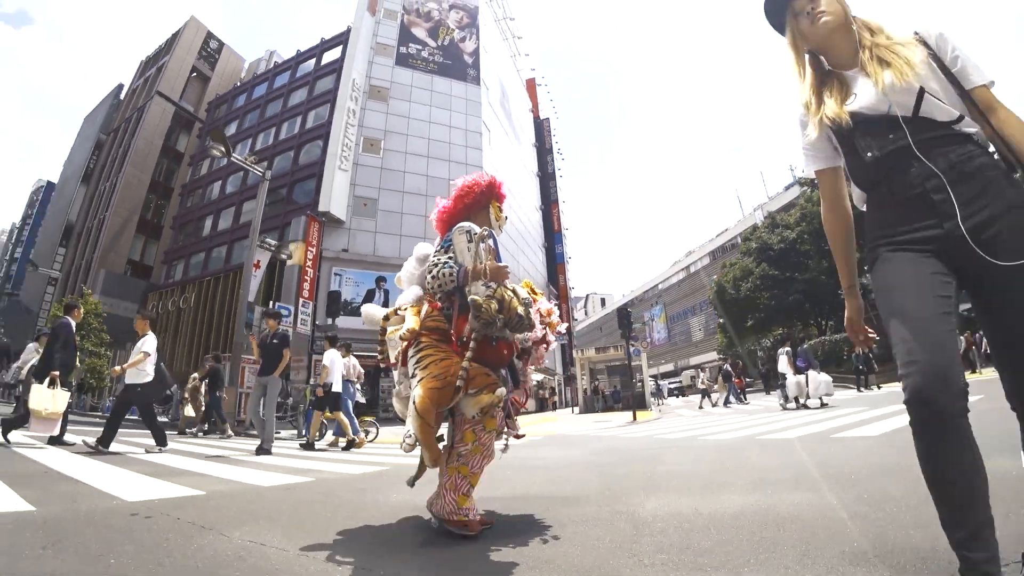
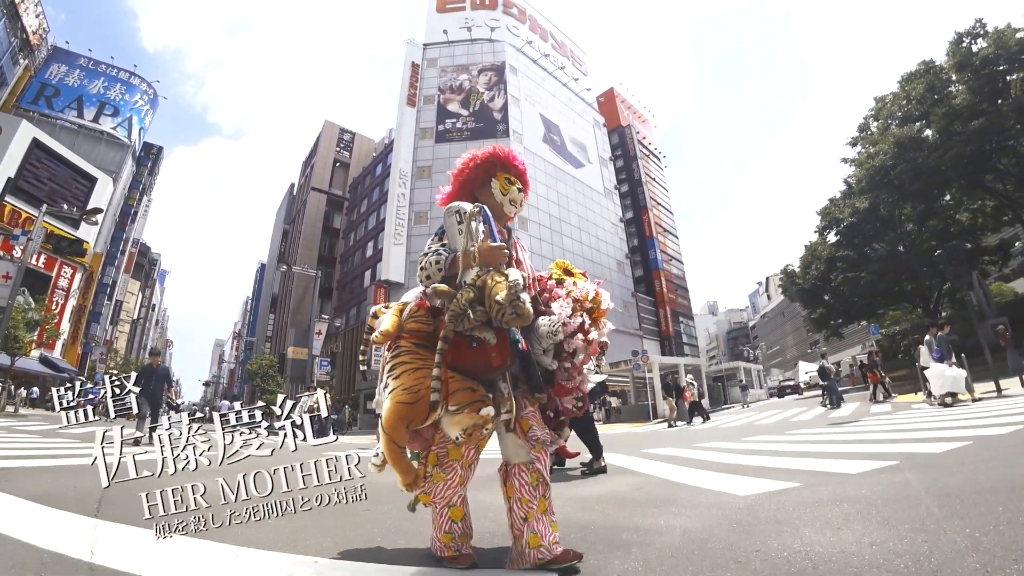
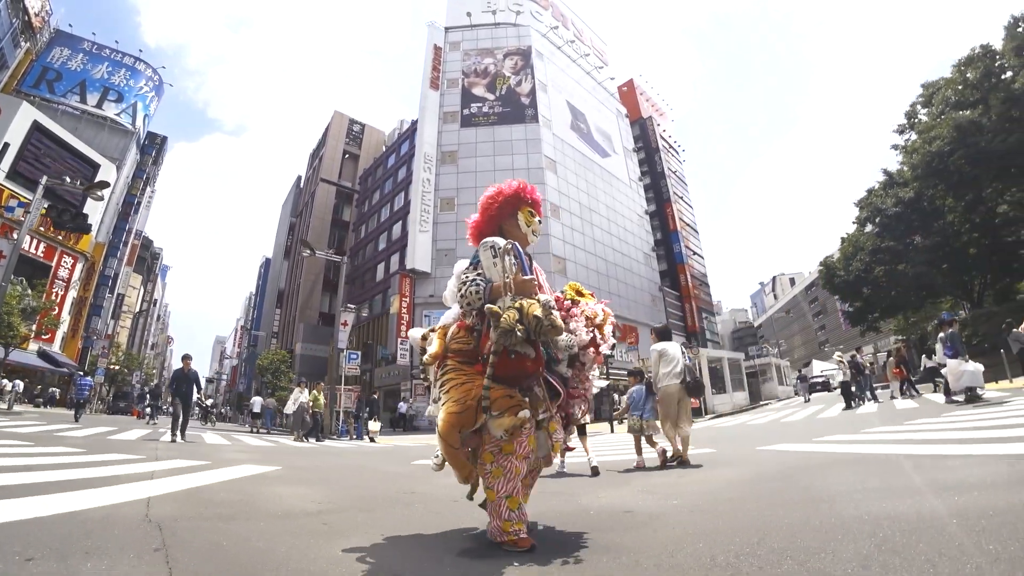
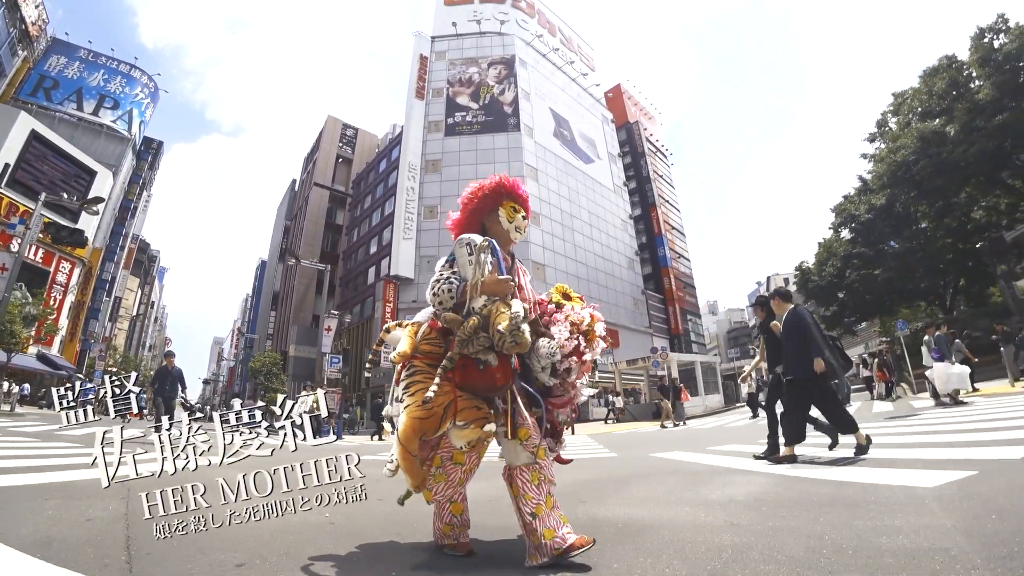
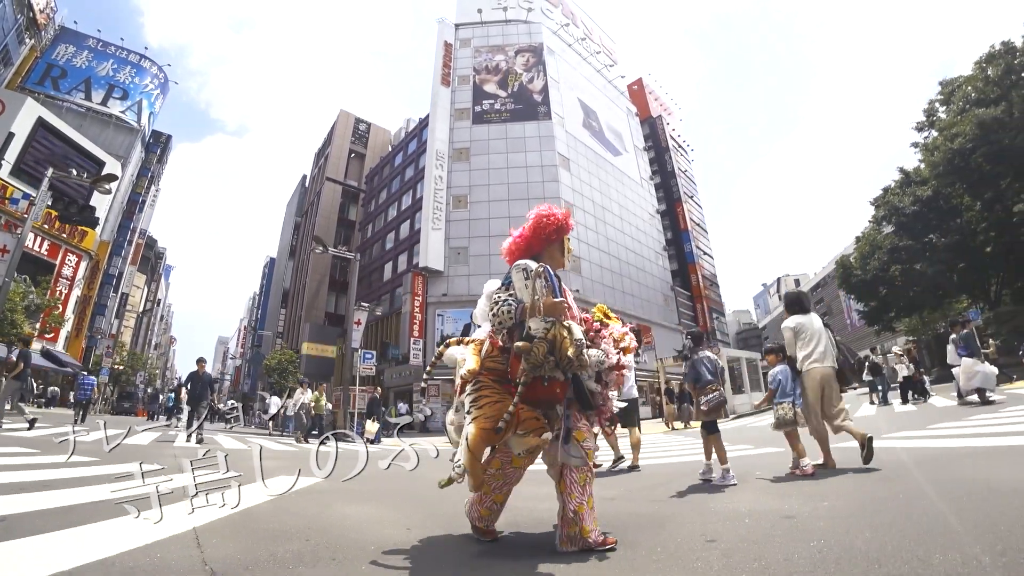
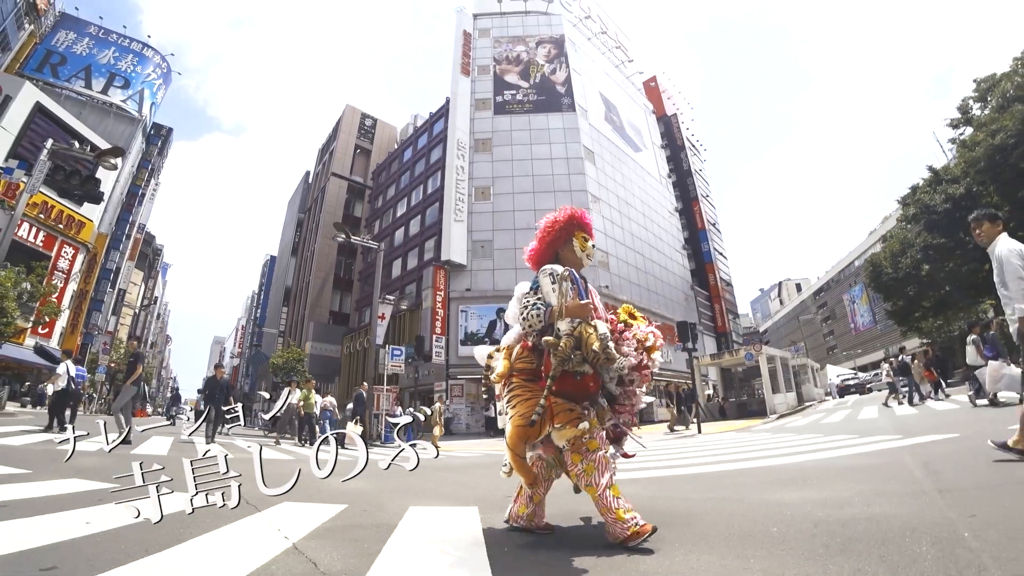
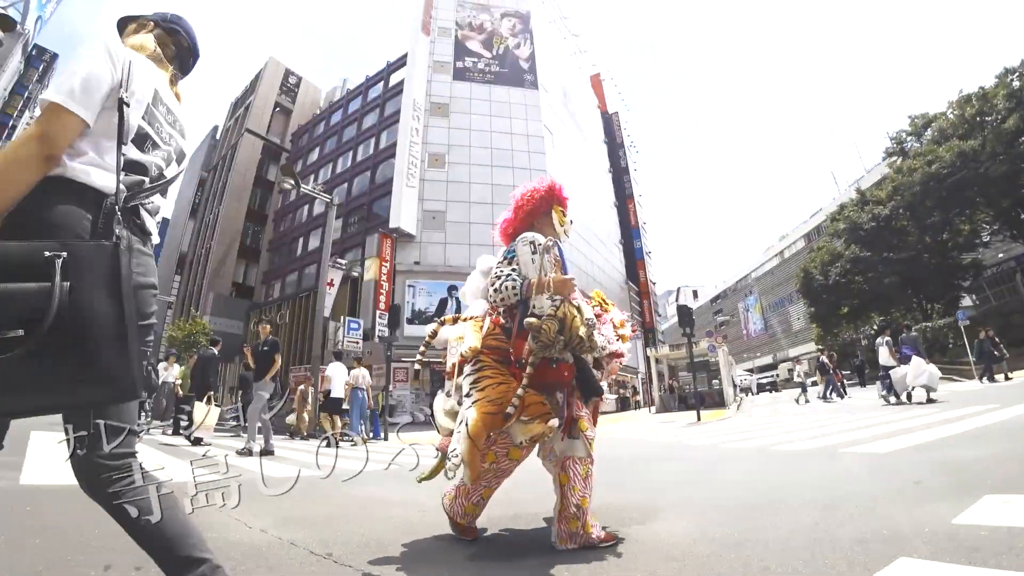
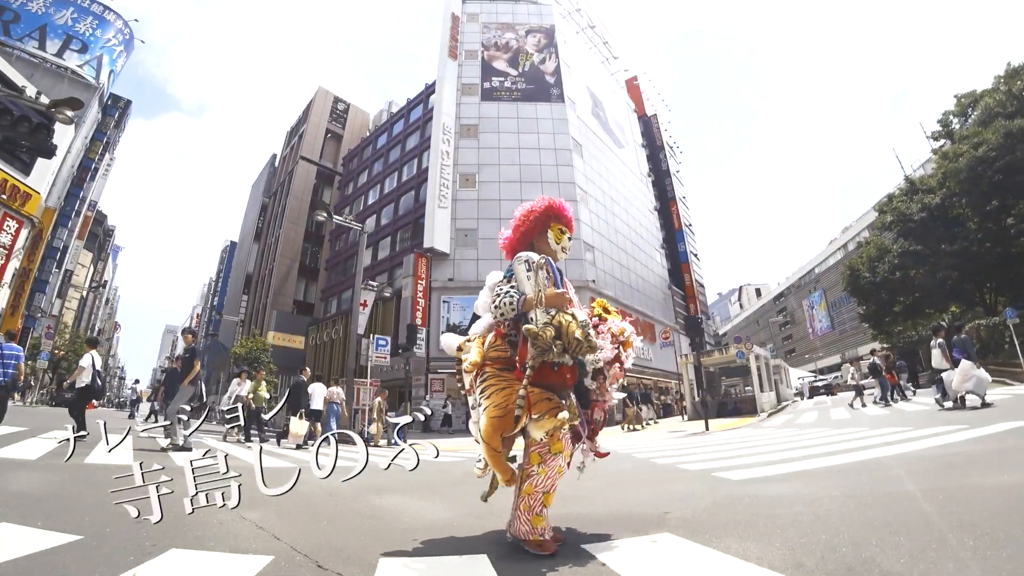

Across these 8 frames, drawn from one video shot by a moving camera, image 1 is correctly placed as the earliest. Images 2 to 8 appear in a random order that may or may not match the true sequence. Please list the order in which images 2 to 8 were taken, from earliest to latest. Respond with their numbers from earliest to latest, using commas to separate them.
7, 8, 6, 5, 3, 4, 2
